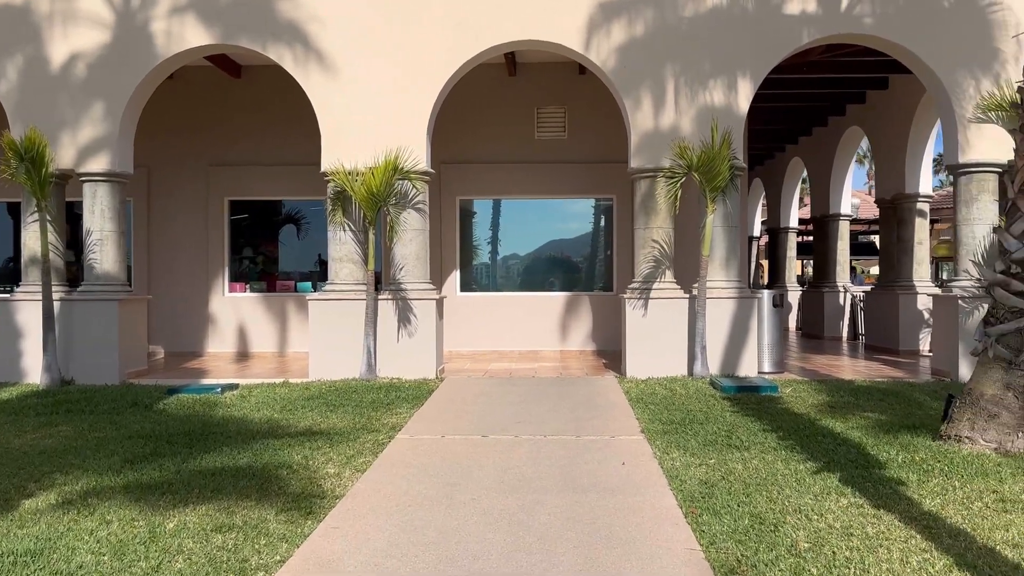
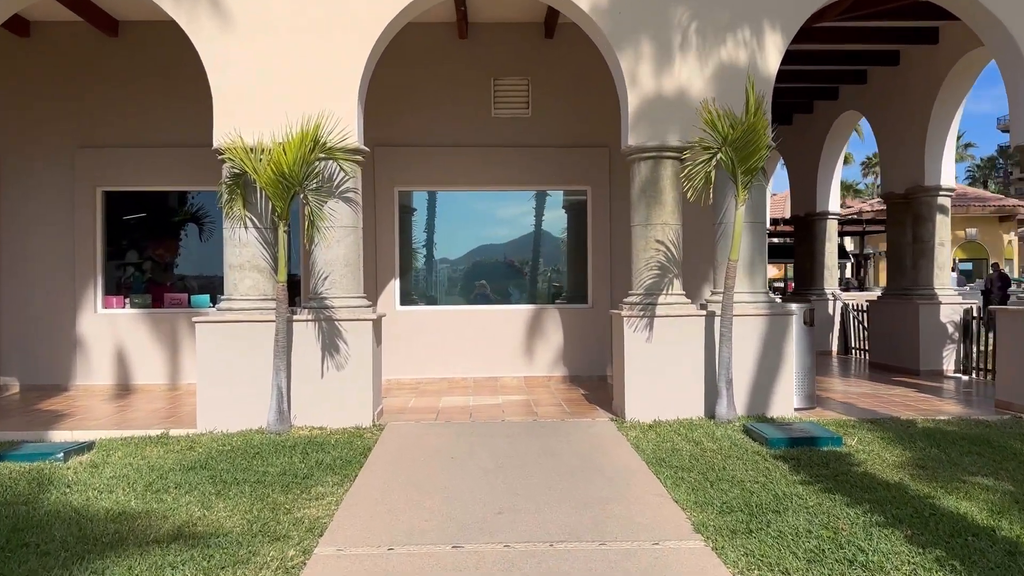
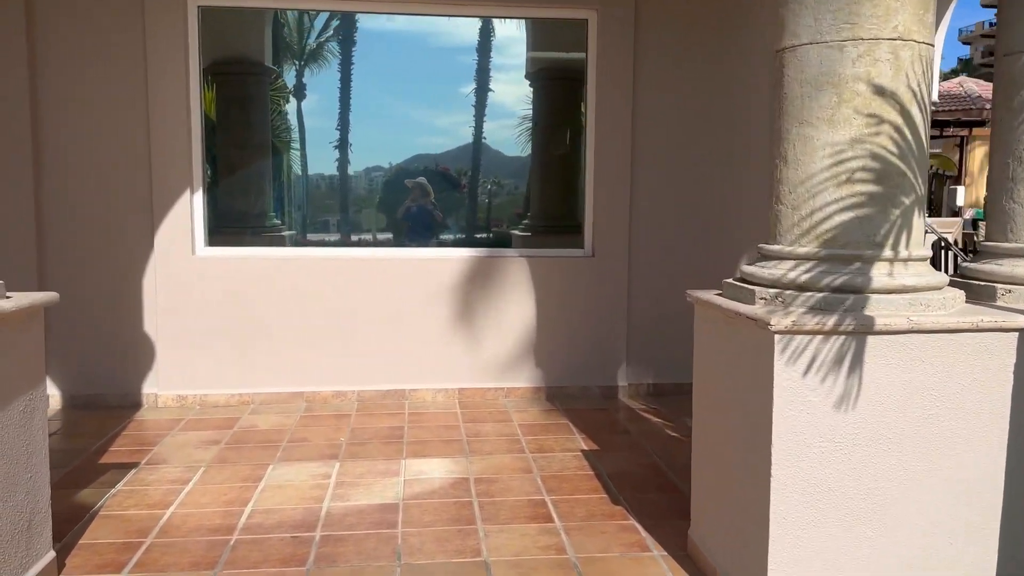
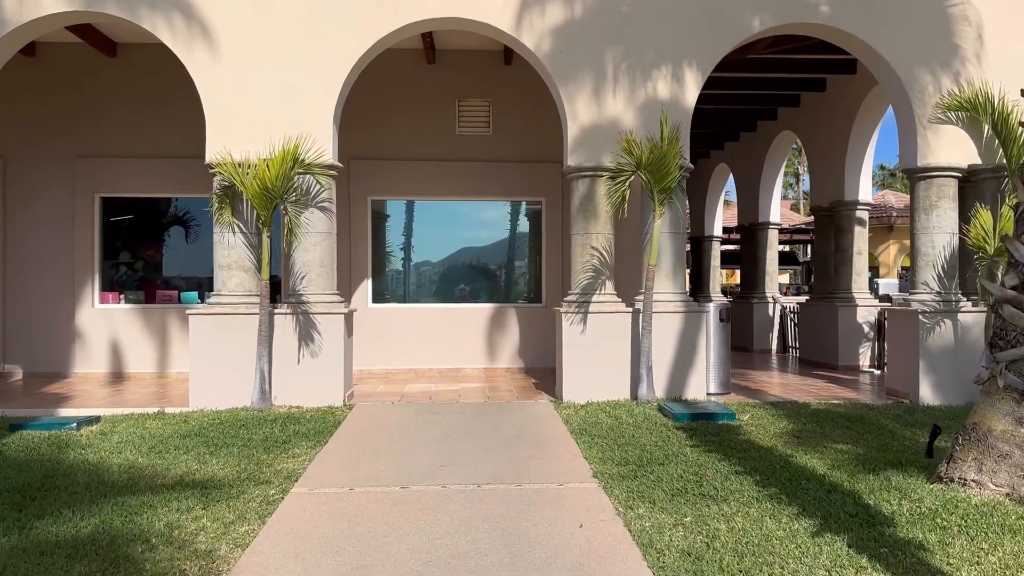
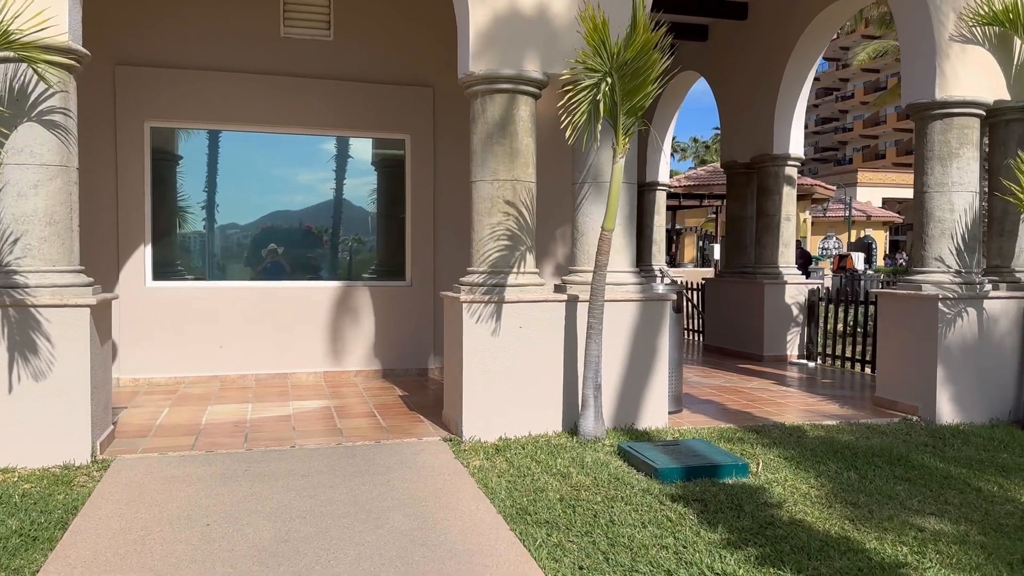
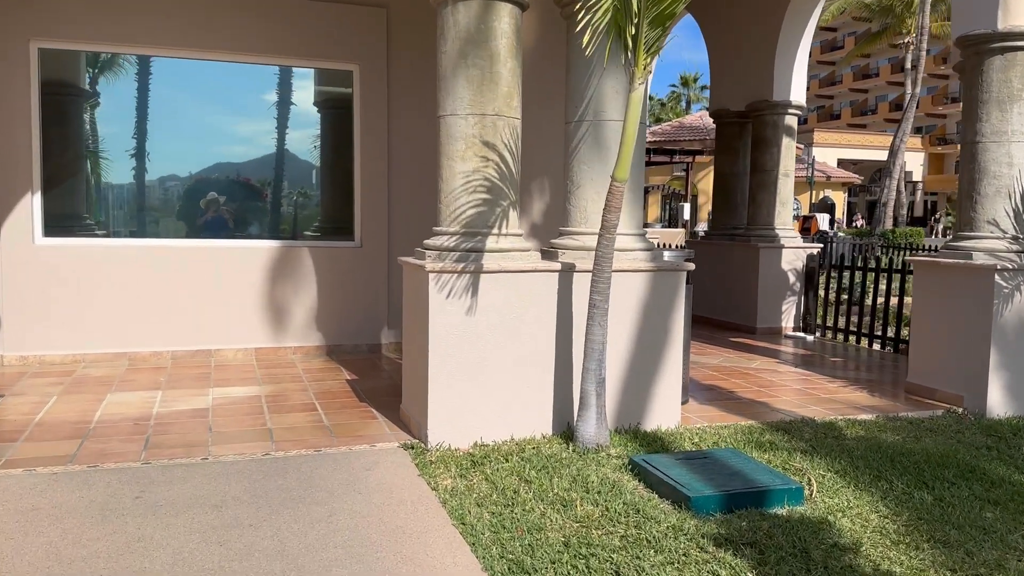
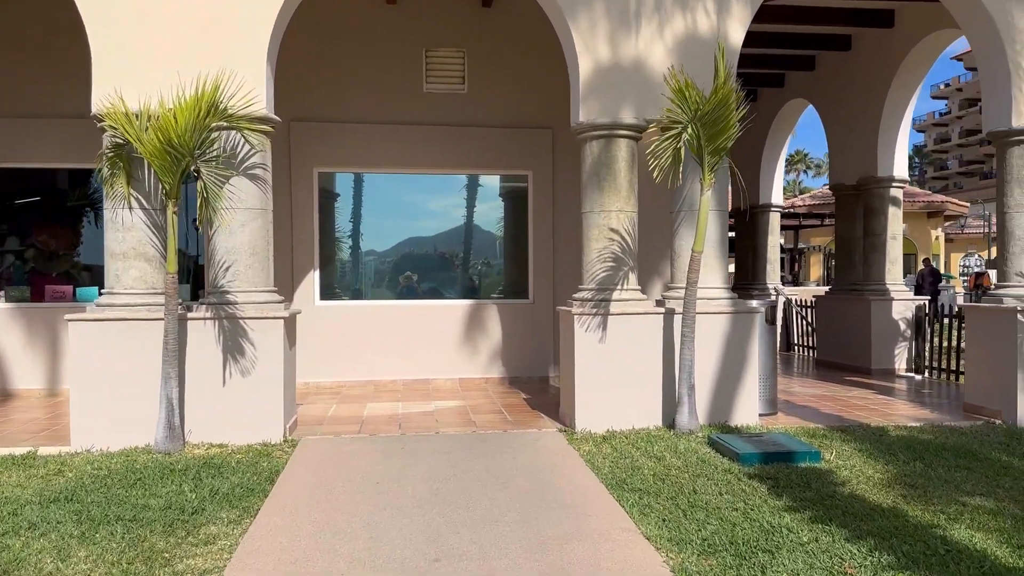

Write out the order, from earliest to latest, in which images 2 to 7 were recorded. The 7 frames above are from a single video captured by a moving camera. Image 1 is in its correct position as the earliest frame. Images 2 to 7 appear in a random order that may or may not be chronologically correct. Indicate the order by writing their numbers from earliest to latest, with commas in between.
4, 2, 7, 5, 6, 3
